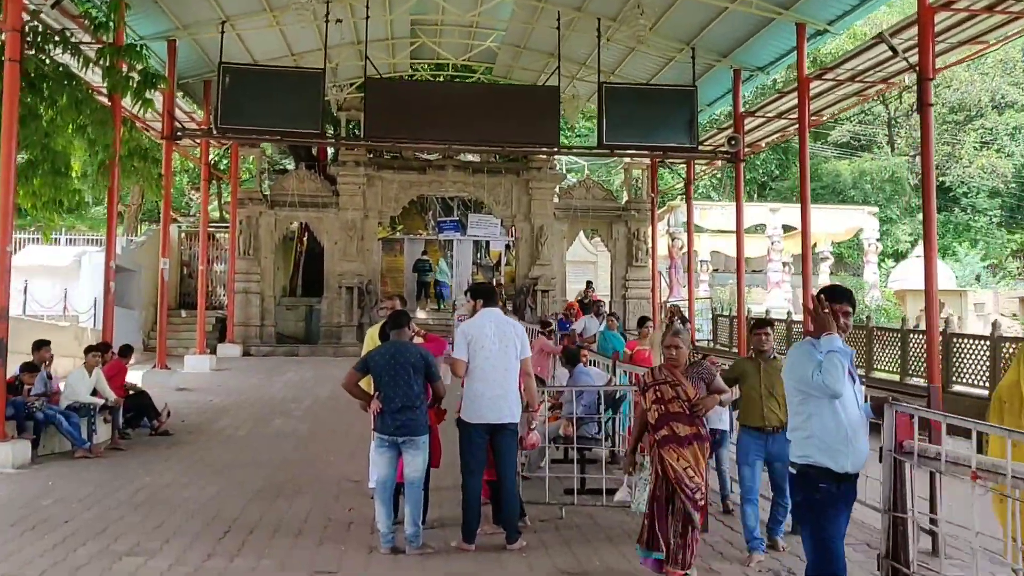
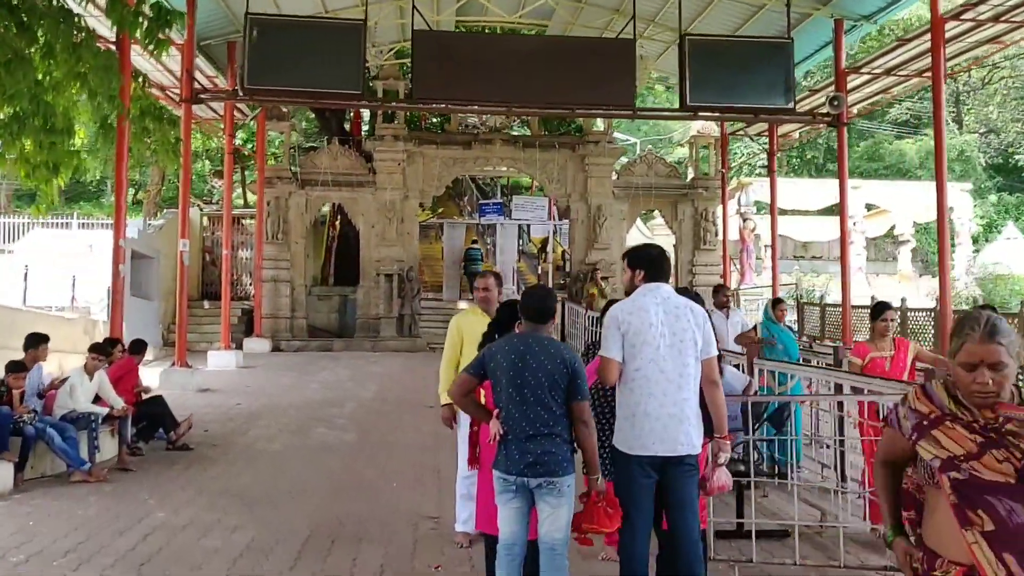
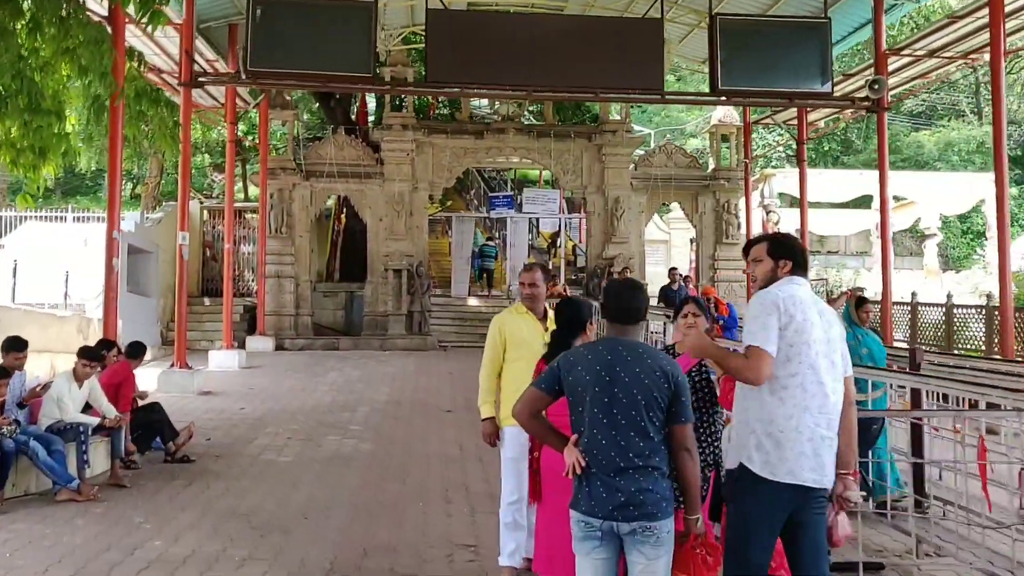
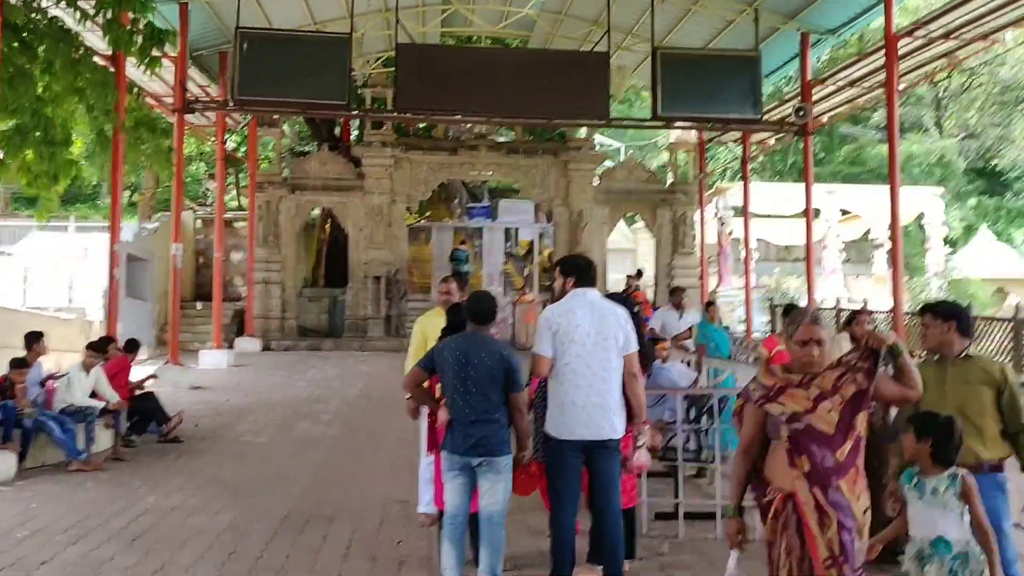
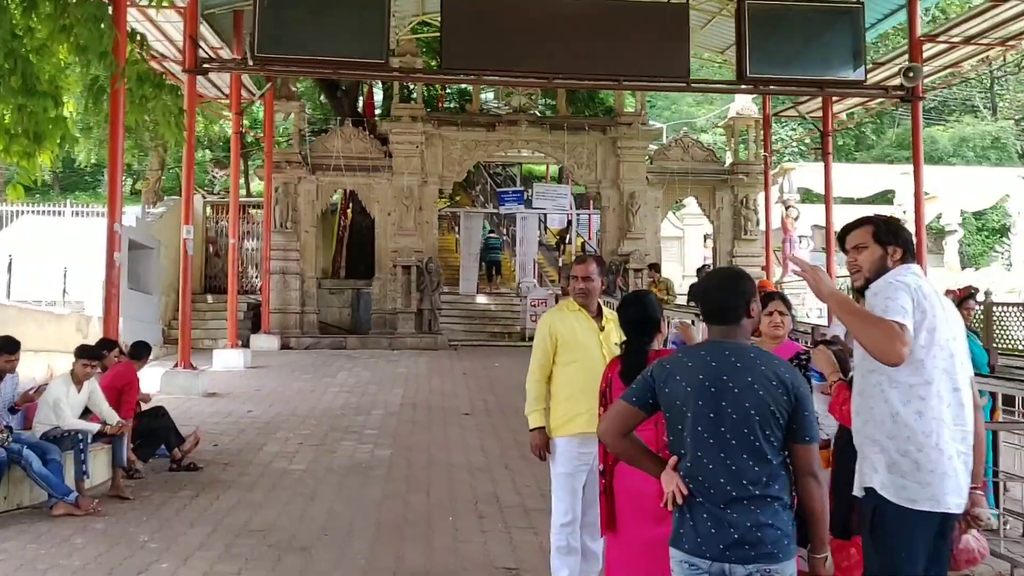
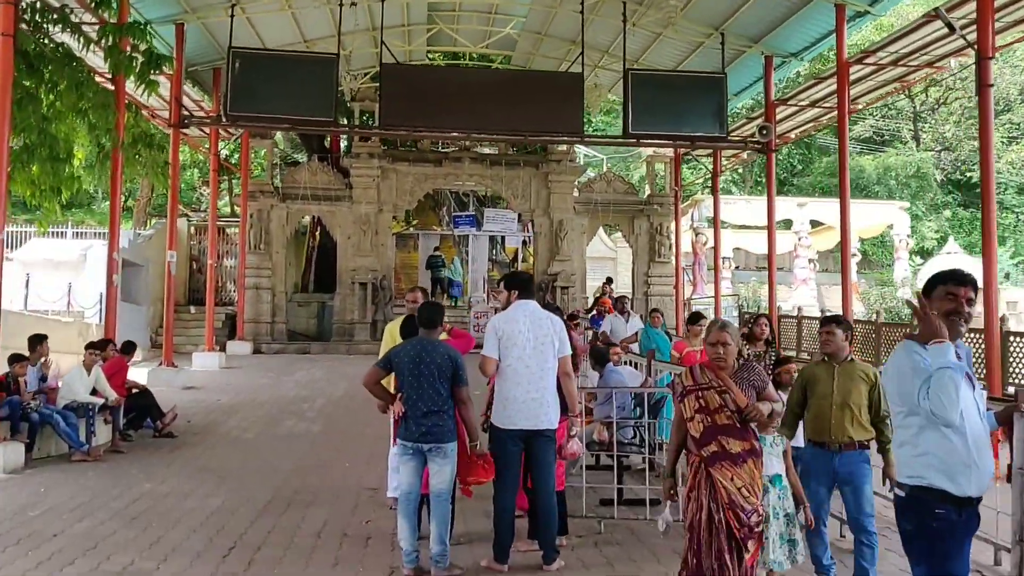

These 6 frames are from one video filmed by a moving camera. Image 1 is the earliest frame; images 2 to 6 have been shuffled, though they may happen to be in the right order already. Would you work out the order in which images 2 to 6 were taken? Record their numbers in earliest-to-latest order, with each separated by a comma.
6, 4, 2, 3, 5
